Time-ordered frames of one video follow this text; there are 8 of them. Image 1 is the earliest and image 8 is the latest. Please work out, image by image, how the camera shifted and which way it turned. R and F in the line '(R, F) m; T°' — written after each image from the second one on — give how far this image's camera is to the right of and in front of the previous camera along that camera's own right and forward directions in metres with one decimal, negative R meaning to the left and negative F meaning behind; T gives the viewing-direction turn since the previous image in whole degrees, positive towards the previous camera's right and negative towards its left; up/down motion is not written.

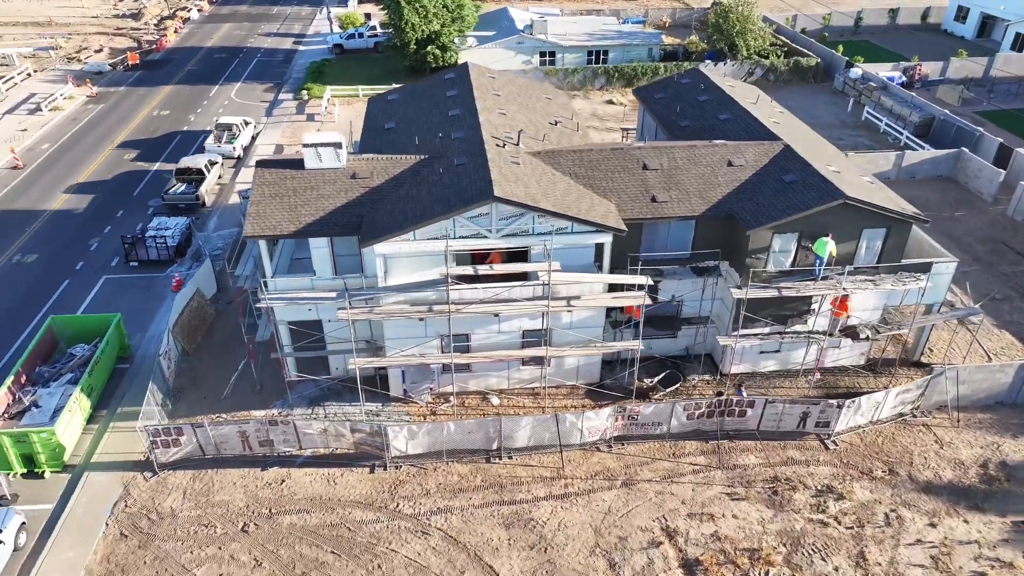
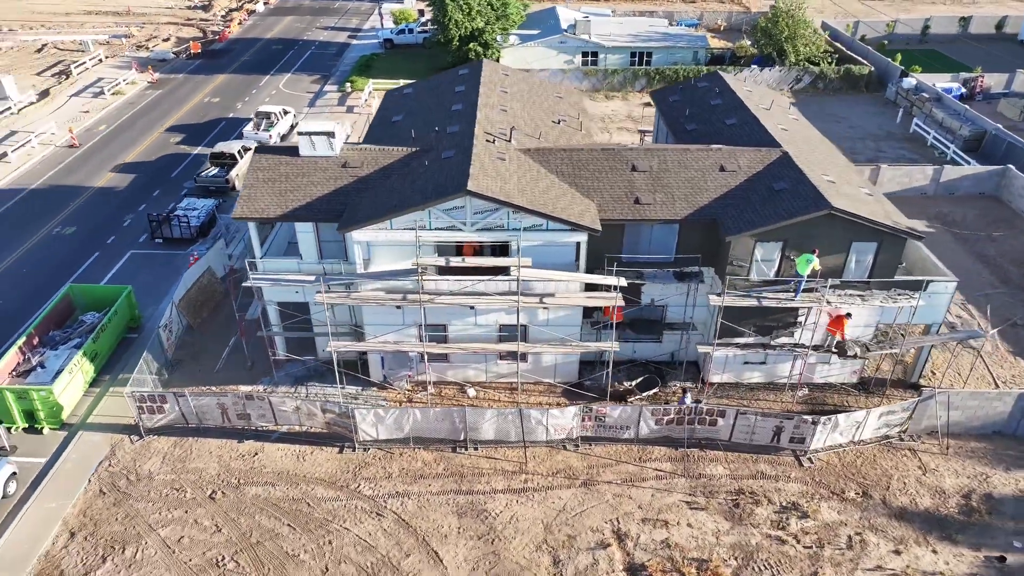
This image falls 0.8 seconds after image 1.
(+3.0, -0.1) m; -5°
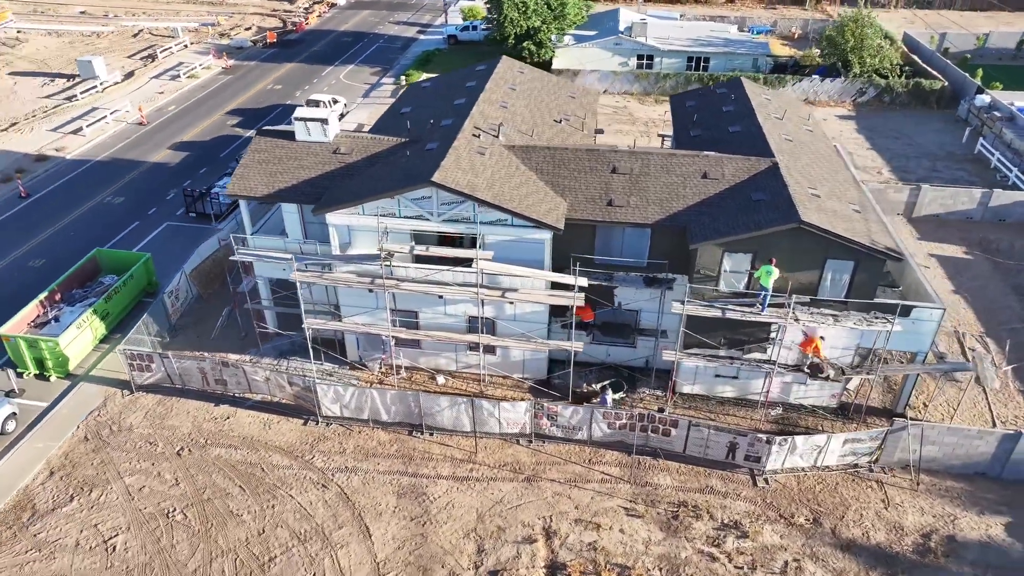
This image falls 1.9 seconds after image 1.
(+4.1, -0.1) m; -7°
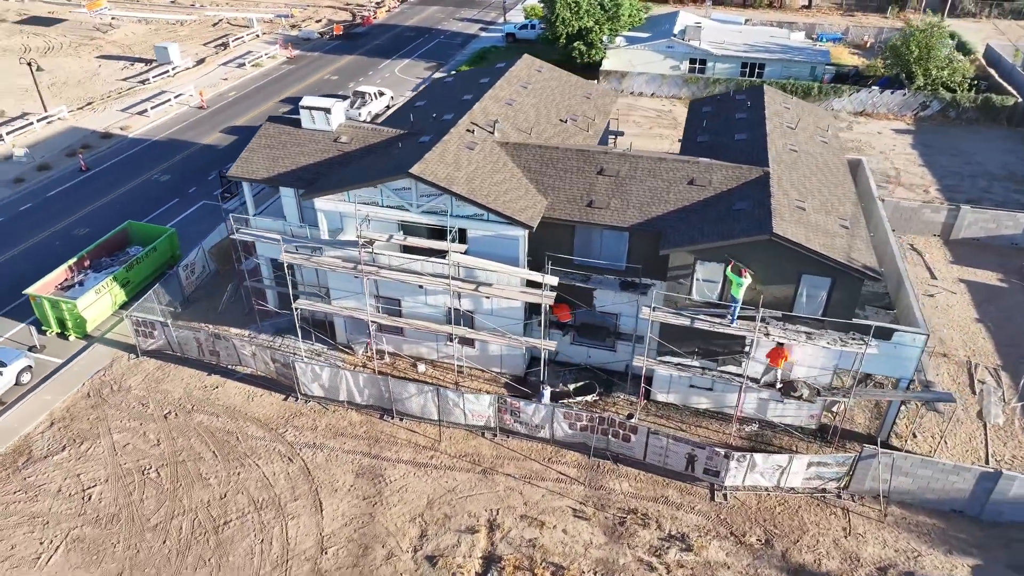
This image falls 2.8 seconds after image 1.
(+3.5, -0.1) m; -6°
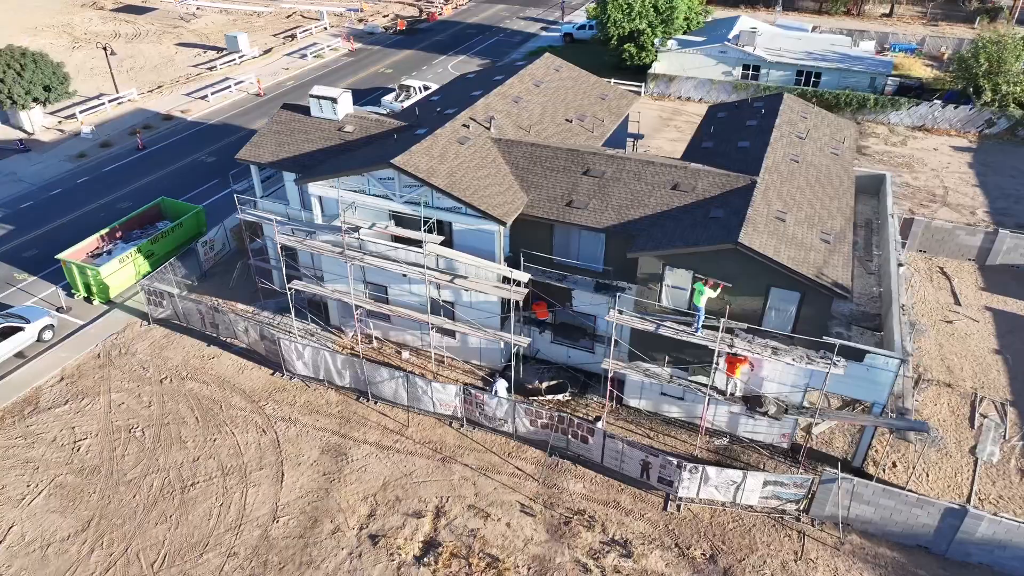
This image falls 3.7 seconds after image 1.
(+3.5, -0.1) m; -6°
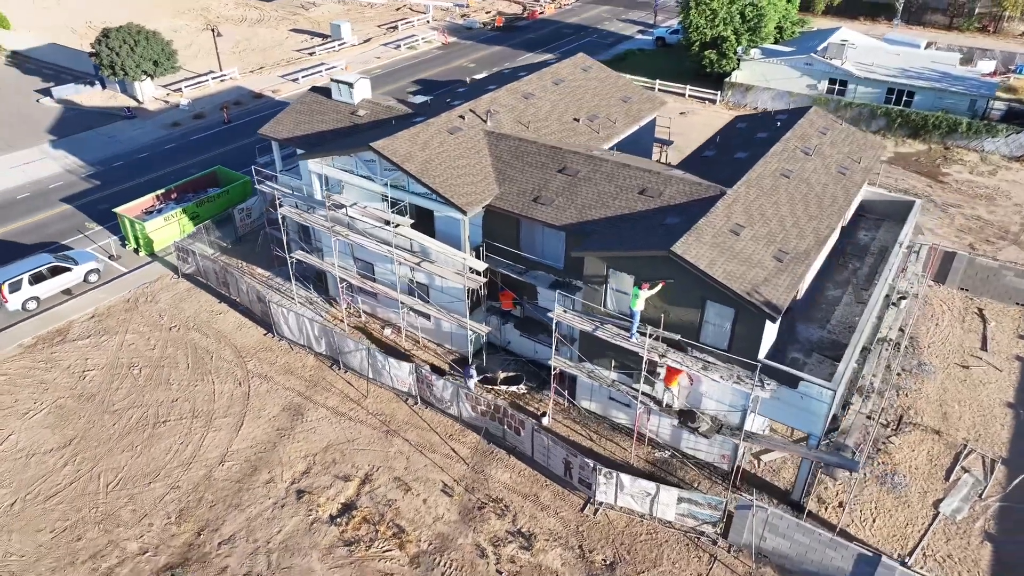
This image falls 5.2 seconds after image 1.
(+5.6, -0.1) m; -10°
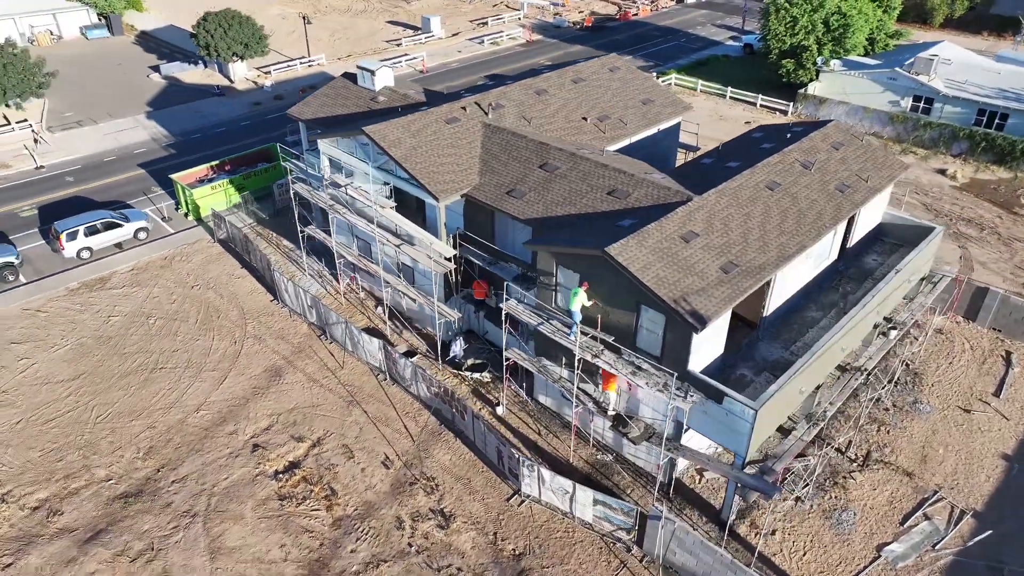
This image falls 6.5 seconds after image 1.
(+5.1, -0.1) m; -9°
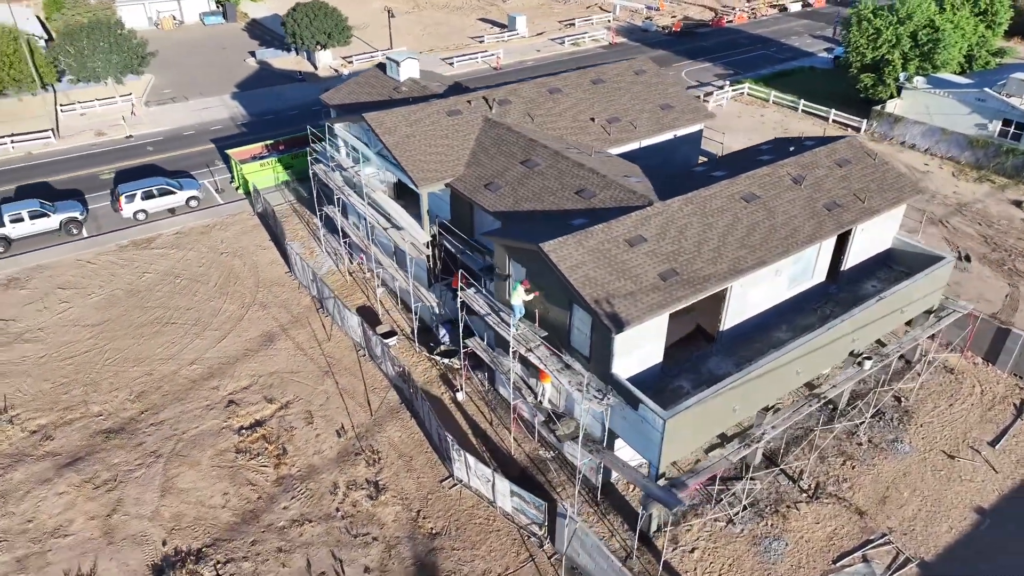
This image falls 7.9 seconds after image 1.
(+5.0, -0.1) m; -9°
